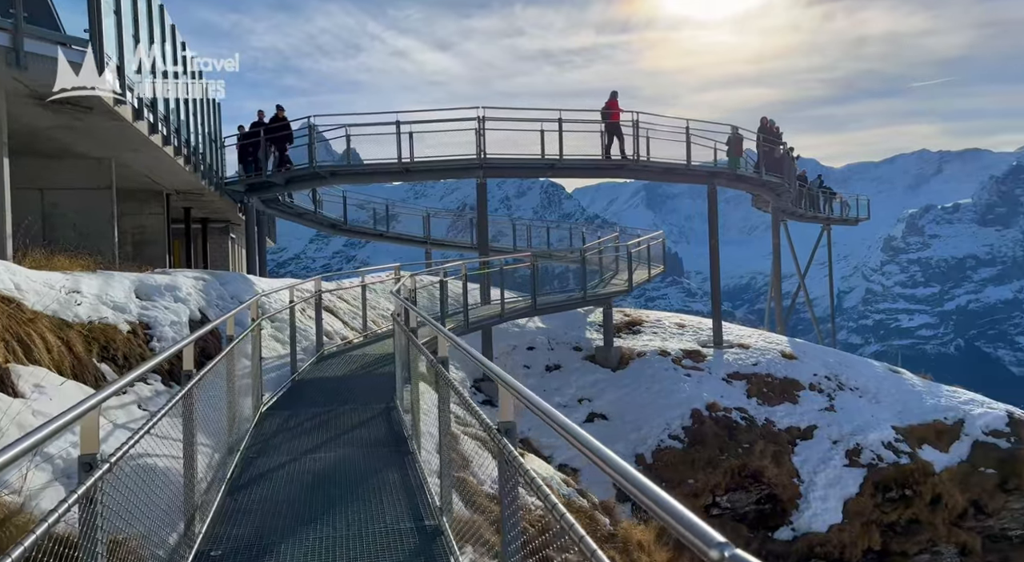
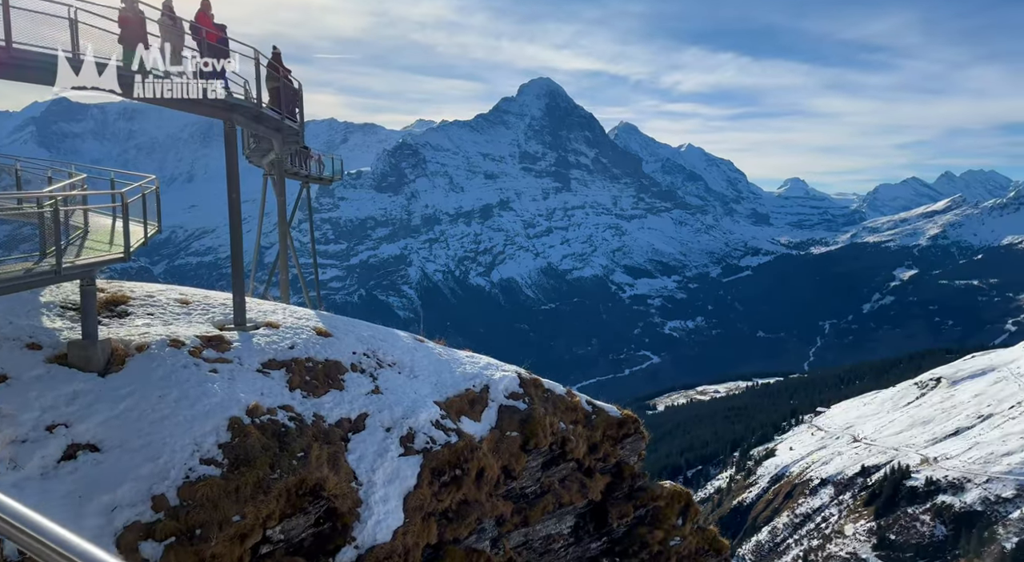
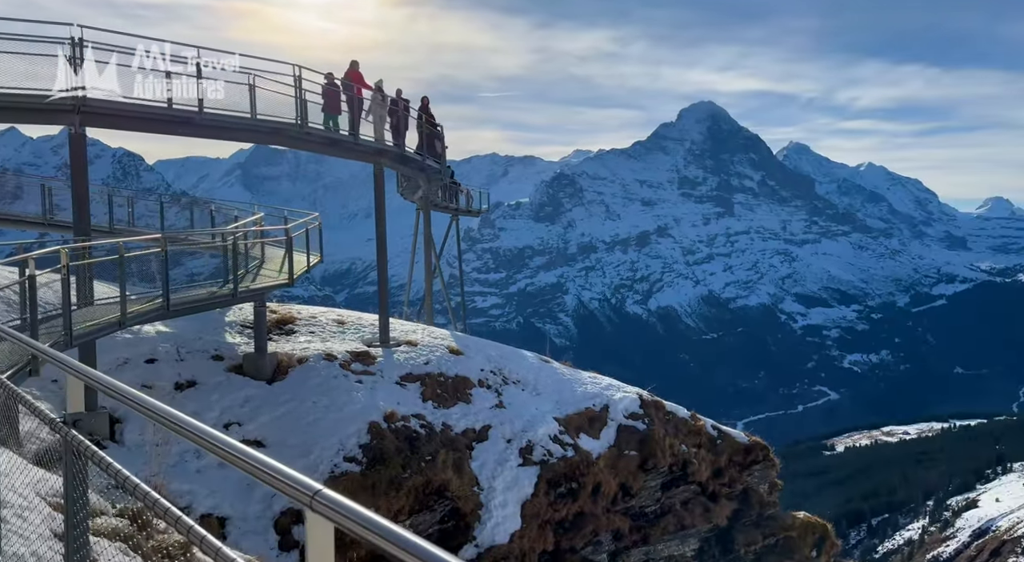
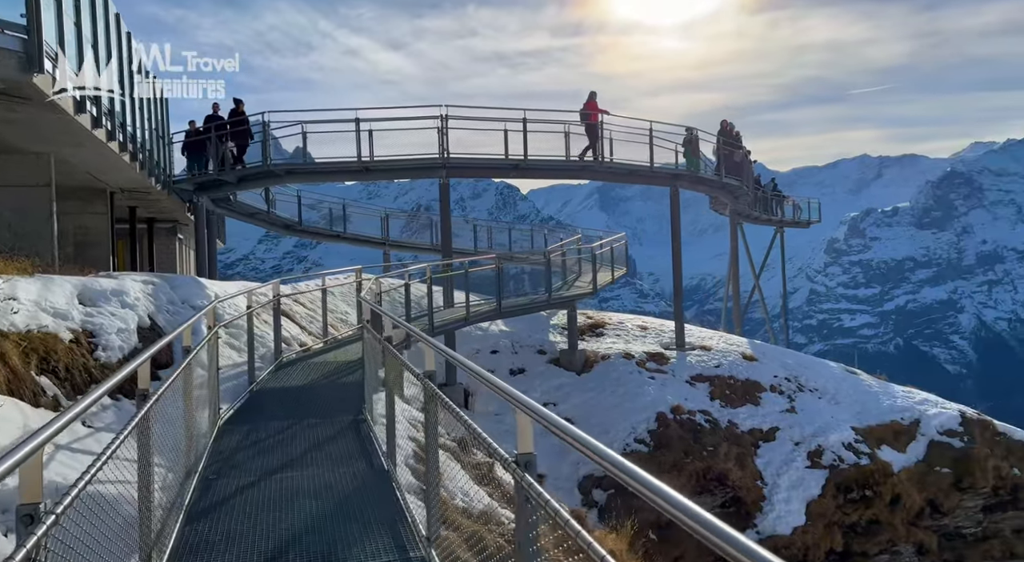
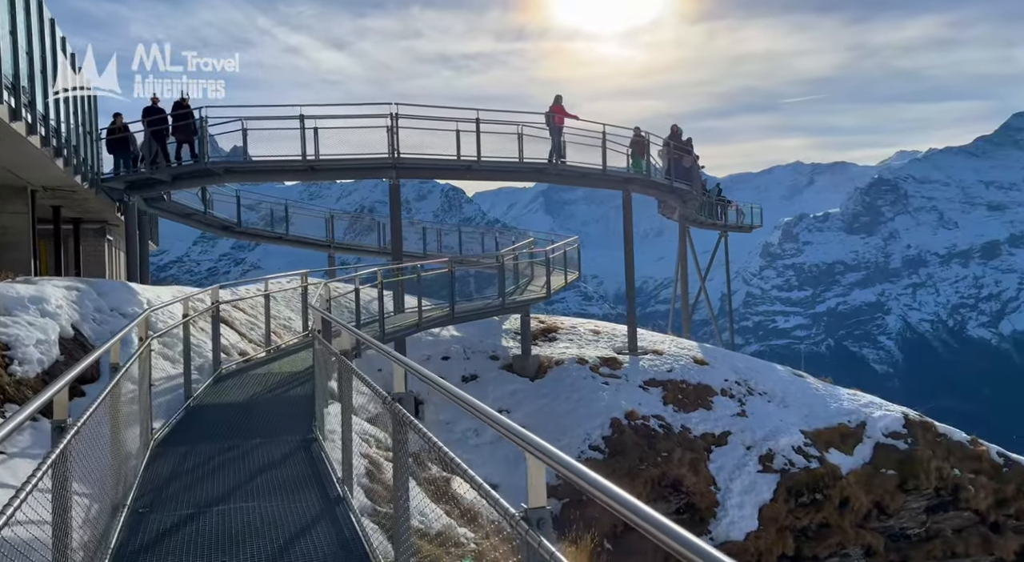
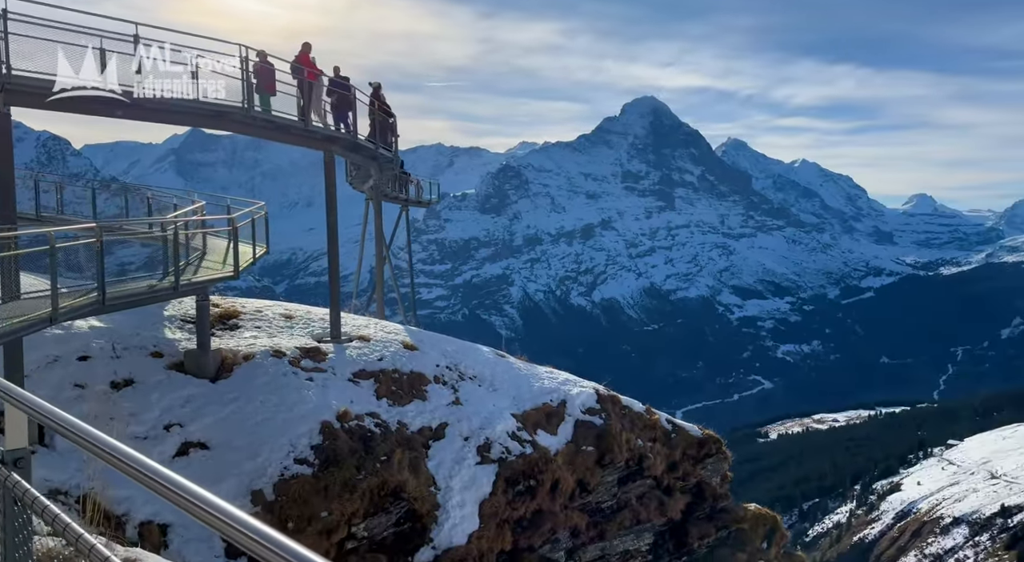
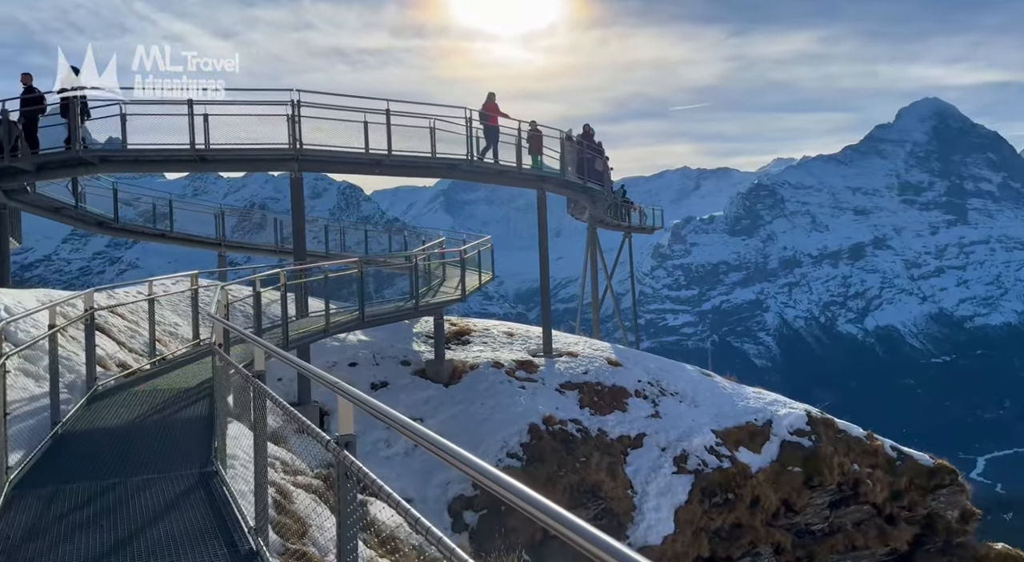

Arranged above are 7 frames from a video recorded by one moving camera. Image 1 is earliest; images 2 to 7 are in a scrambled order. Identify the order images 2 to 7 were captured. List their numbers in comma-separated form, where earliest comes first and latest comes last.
4, 5, 7, 3, 6, 2
